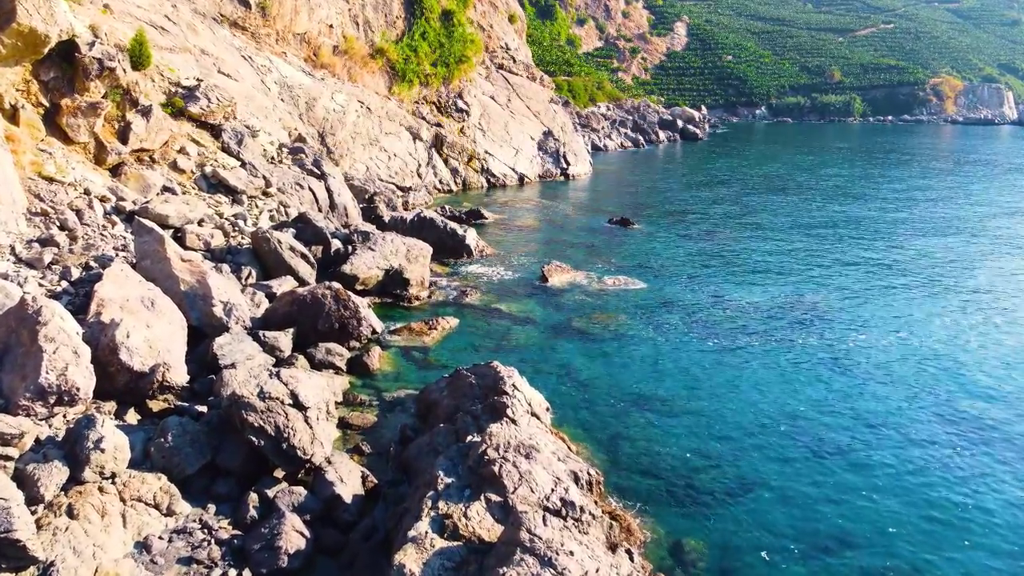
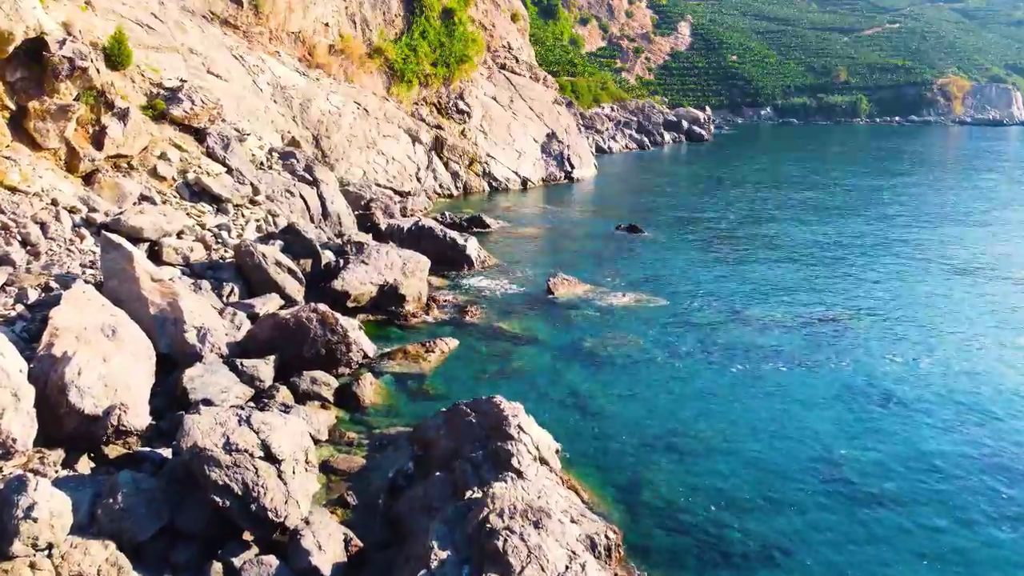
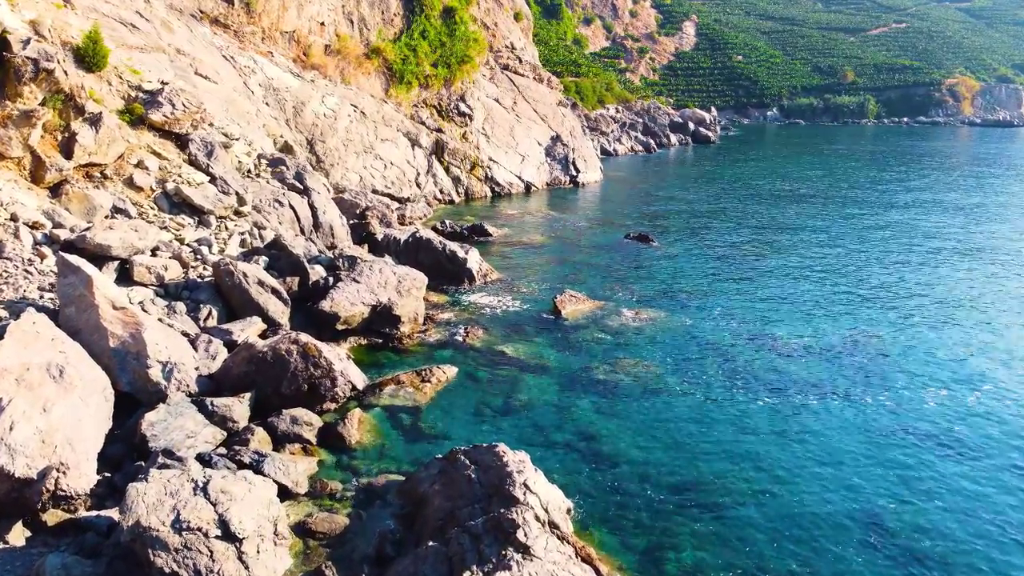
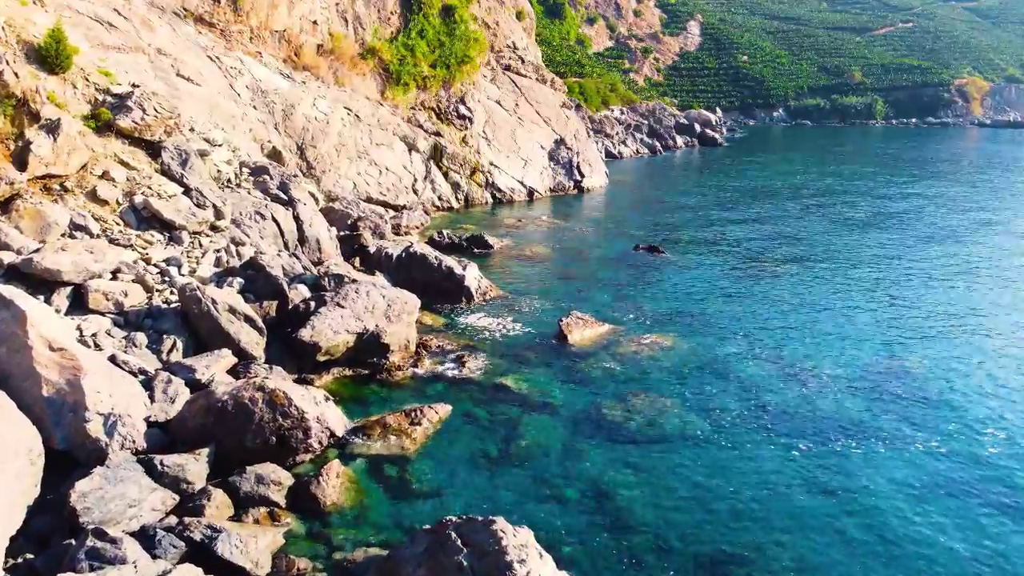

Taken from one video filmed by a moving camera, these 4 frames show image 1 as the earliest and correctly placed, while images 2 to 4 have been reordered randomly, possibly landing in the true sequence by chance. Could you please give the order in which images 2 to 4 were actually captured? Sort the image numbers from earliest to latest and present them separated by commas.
2, 3, 4
